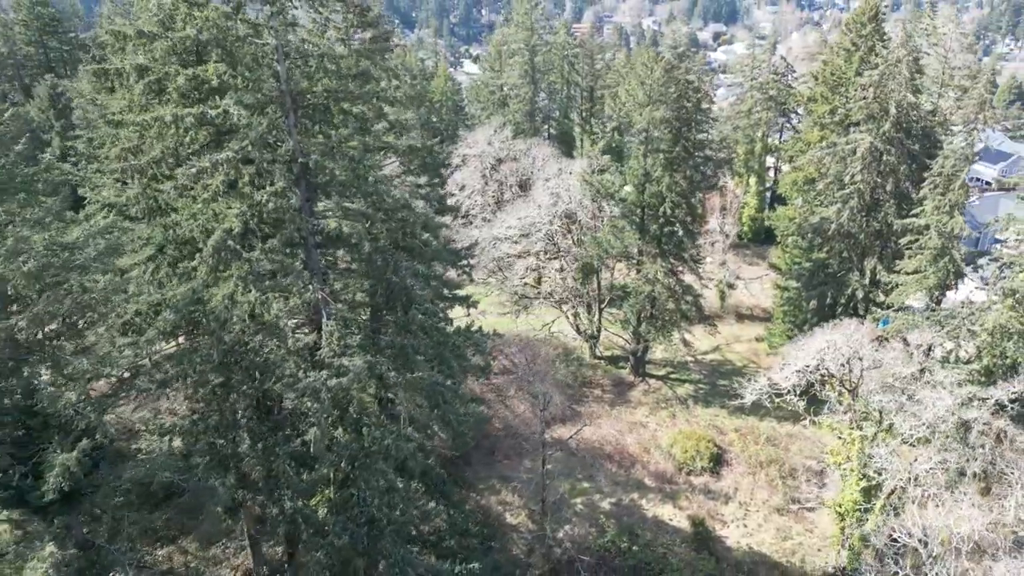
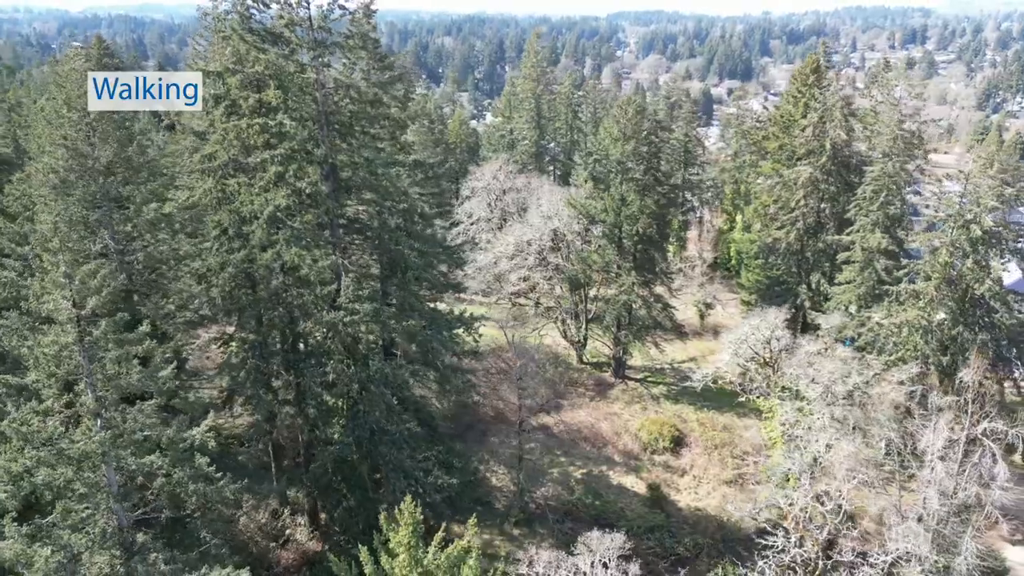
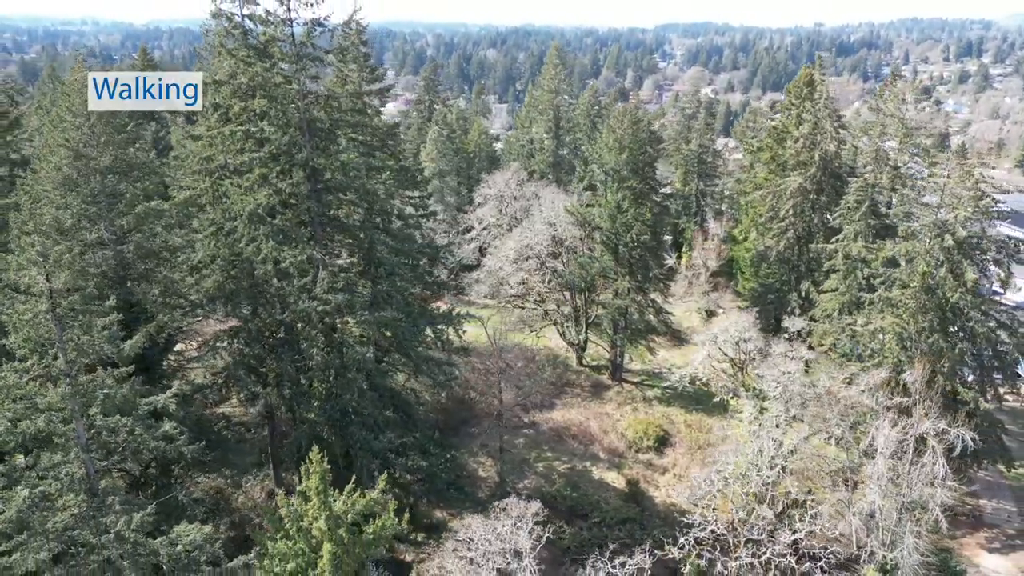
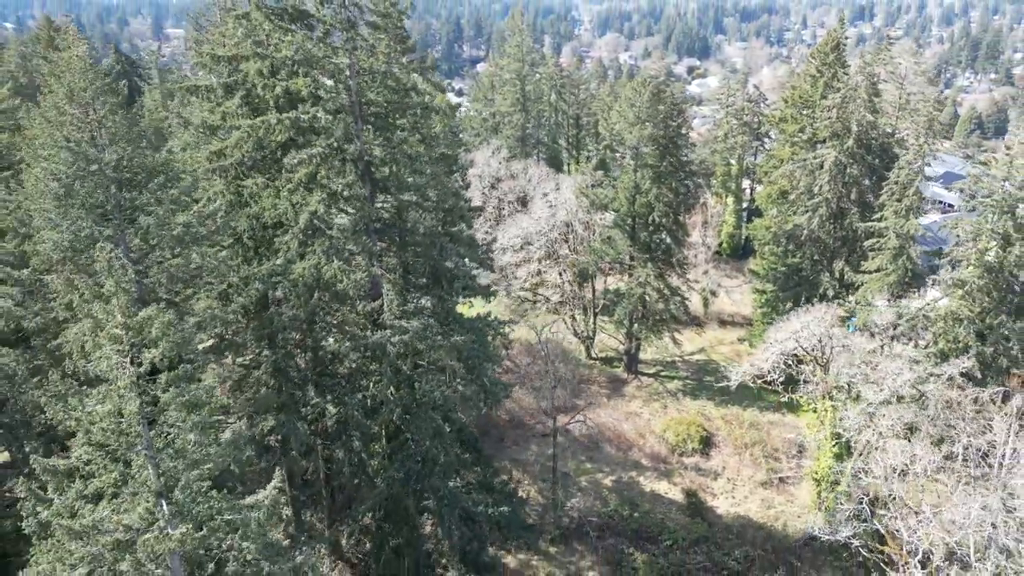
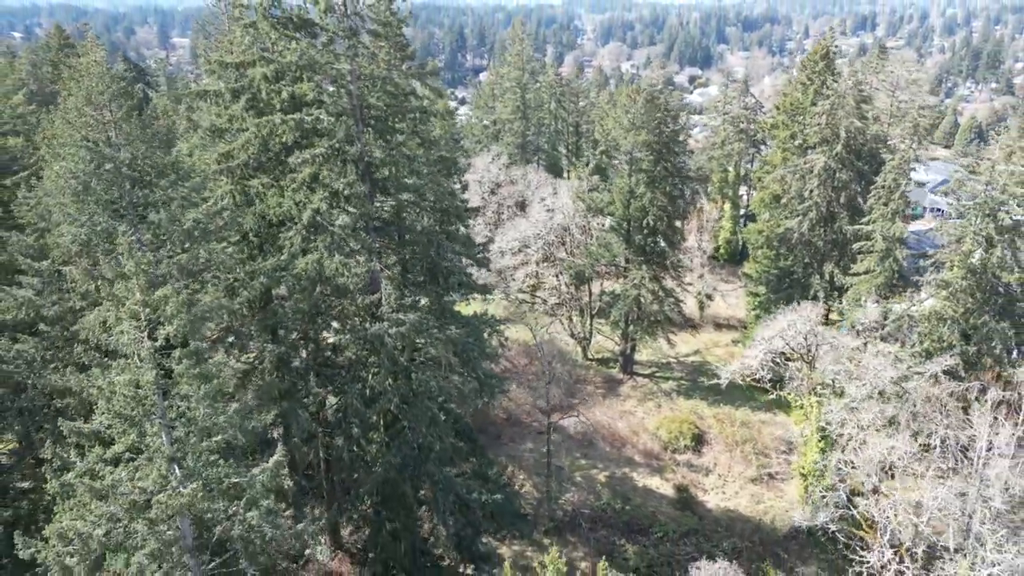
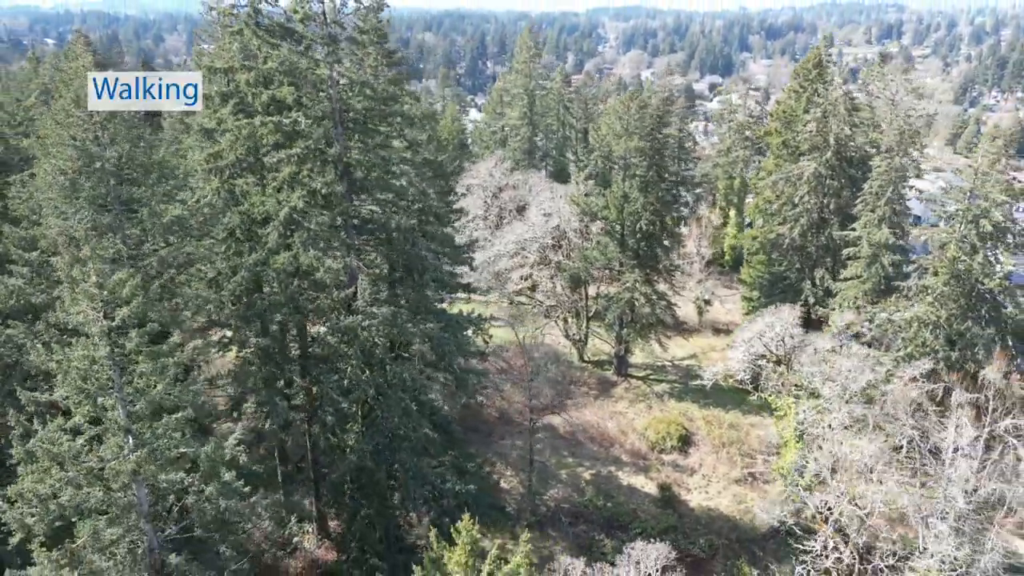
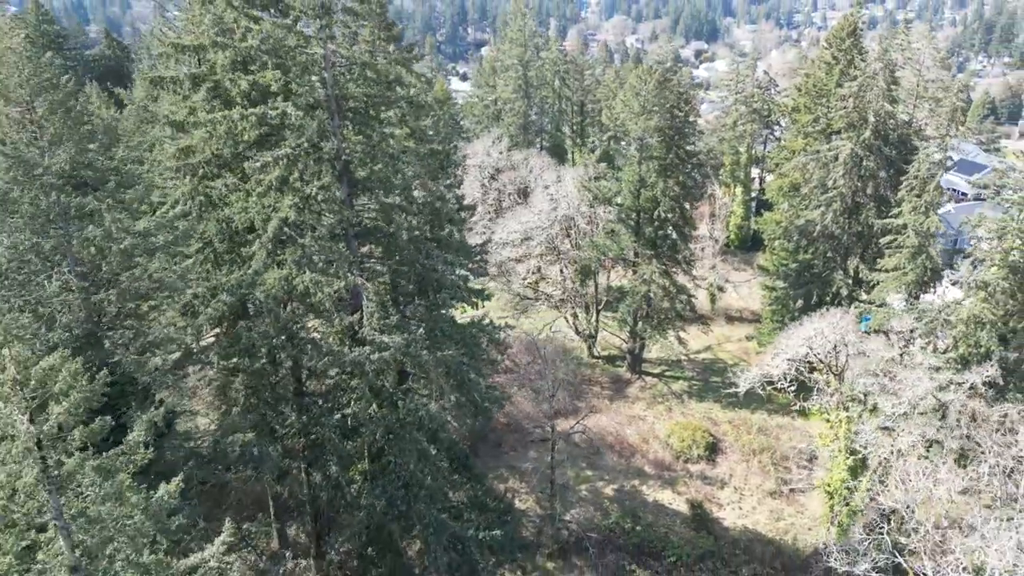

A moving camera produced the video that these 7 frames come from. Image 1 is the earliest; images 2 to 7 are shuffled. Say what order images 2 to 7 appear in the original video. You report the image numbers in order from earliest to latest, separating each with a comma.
7, 4, 5, 6, 2, 3
